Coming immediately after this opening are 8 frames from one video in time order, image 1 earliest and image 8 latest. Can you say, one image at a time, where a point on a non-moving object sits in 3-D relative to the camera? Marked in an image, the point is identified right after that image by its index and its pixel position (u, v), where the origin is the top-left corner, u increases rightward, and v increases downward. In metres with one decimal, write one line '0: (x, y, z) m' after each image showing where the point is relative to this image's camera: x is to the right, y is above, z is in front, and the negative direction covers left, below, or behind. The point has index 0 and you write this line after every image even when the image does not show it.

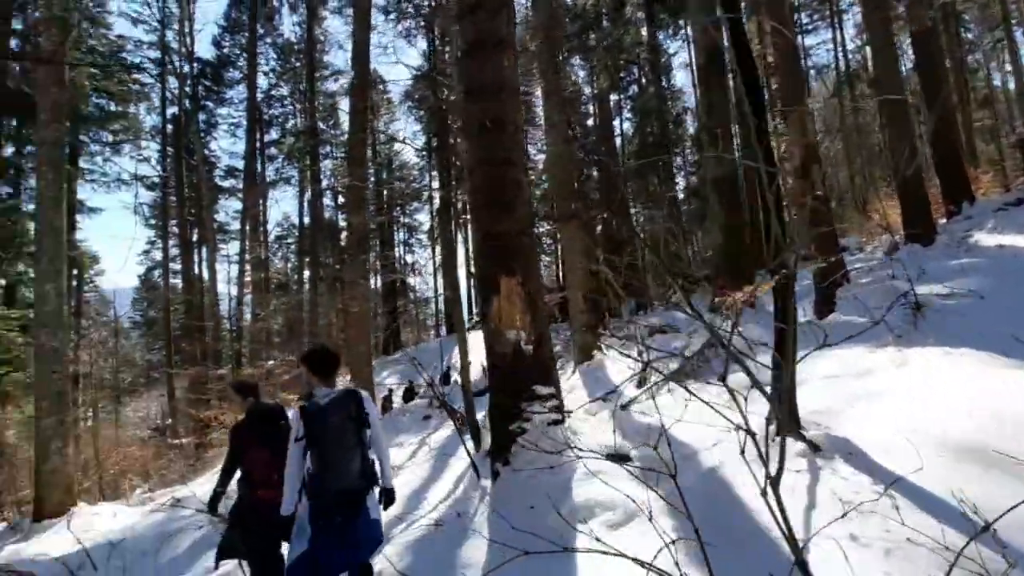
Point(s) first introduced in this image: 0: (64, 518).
0: (-7.2, -3.7, +8.2) m
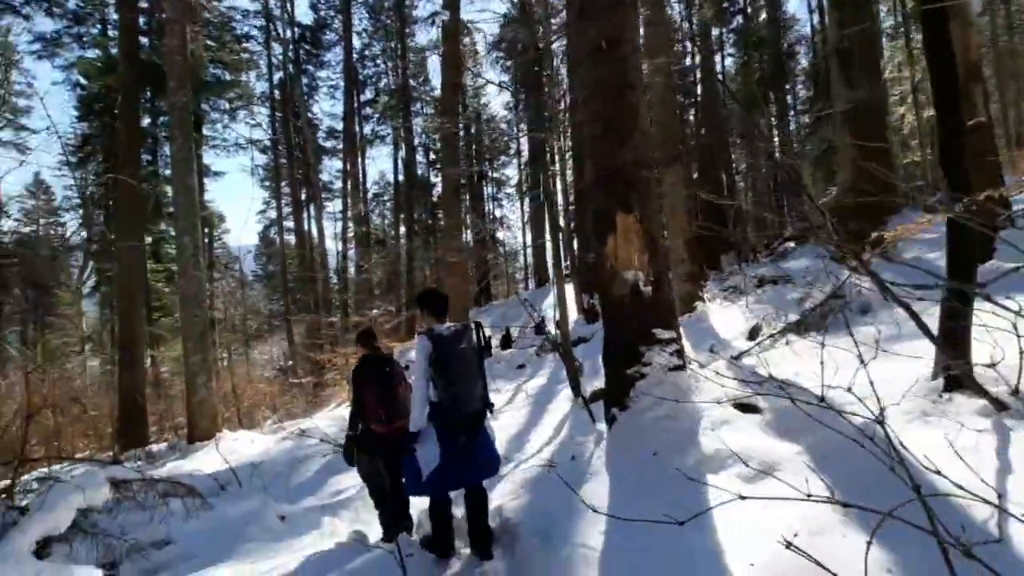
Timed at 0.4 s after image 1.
0: (-5.5, -2.8, +9.4) m
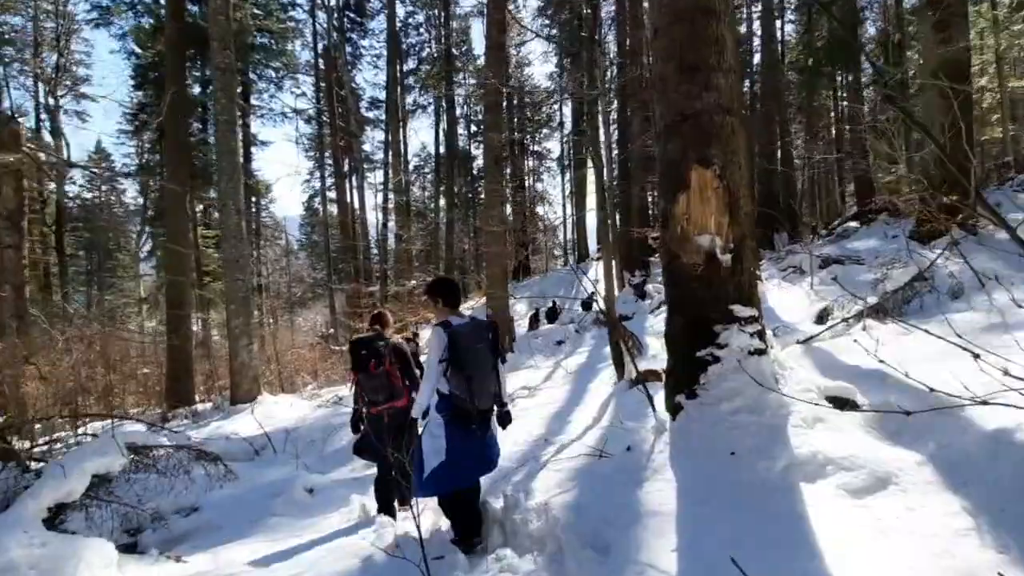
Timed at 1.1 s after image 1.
0: (-4.8, -2.2, +9.6) m
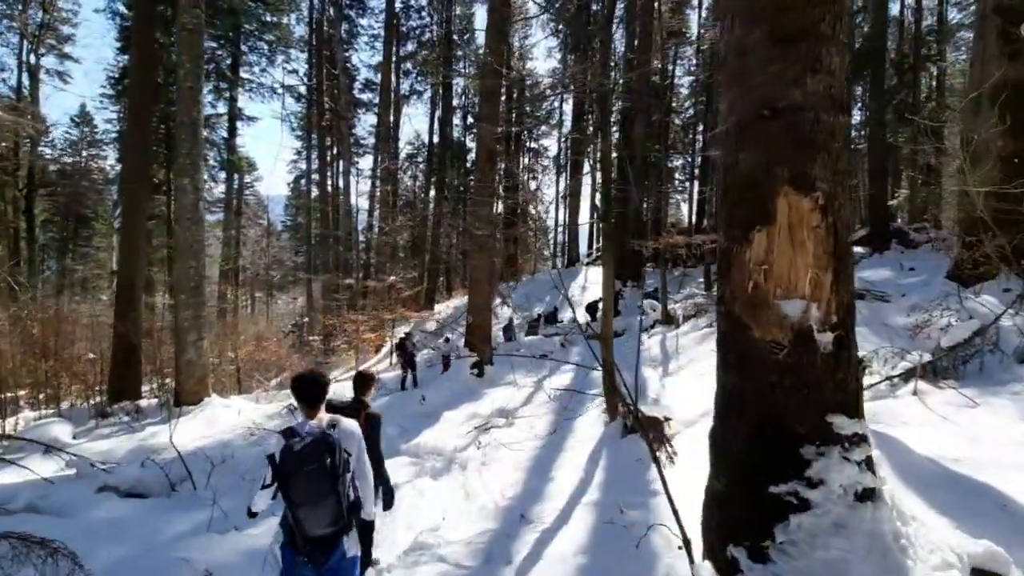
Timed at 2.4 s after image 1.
0: (-5.2, -2.0, +8.6) m
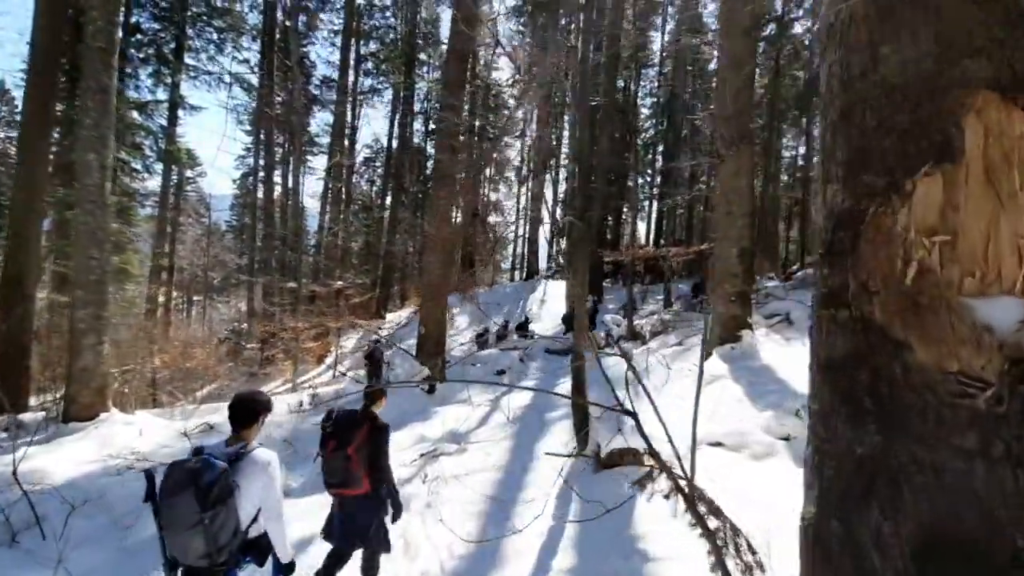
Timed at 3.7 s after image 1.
0: (-5.9, -1.9, +7.3) m
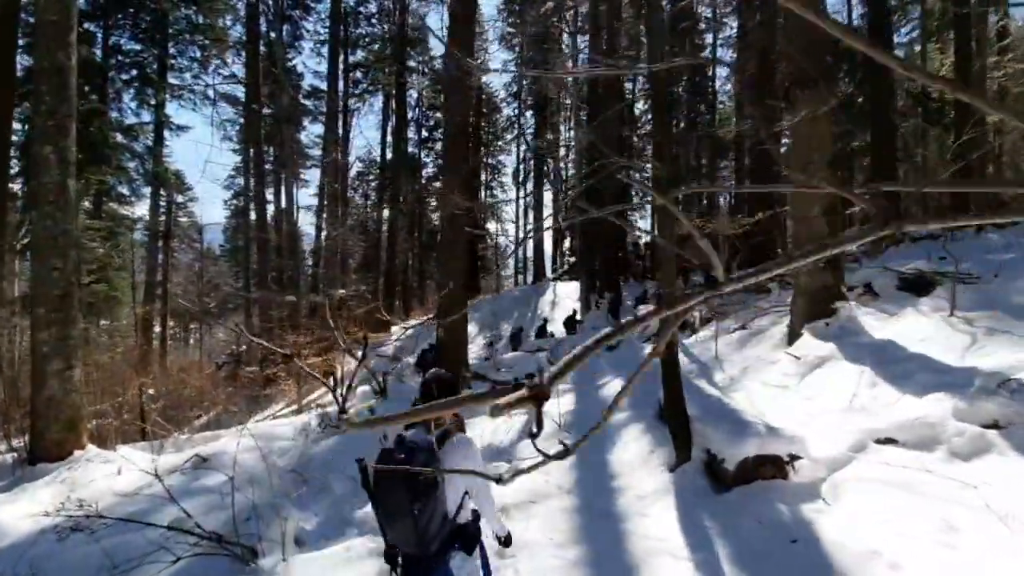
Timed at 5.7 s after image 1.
0: (-5.3, -2.1, +6.2) m
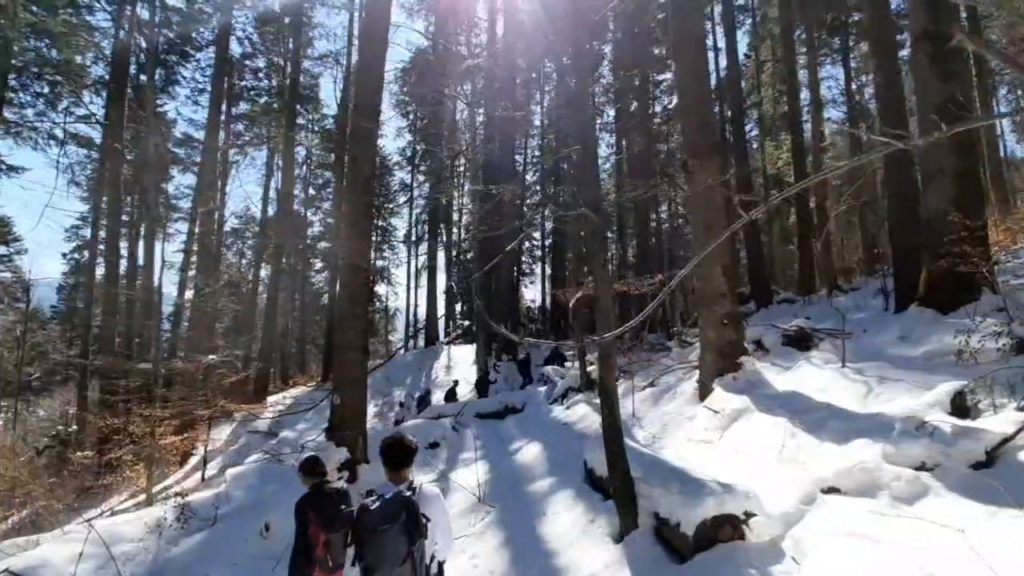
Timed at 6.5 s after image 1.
0: (-6.2, -2.7, +4.3) m
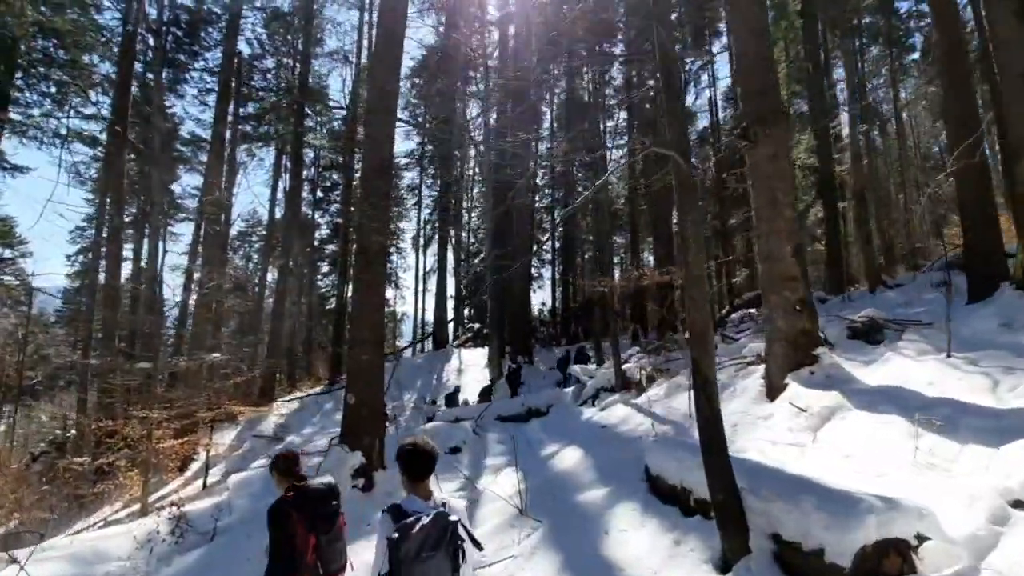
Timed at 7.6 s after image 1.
0: (-5.8, -2.5, +3.6) m
